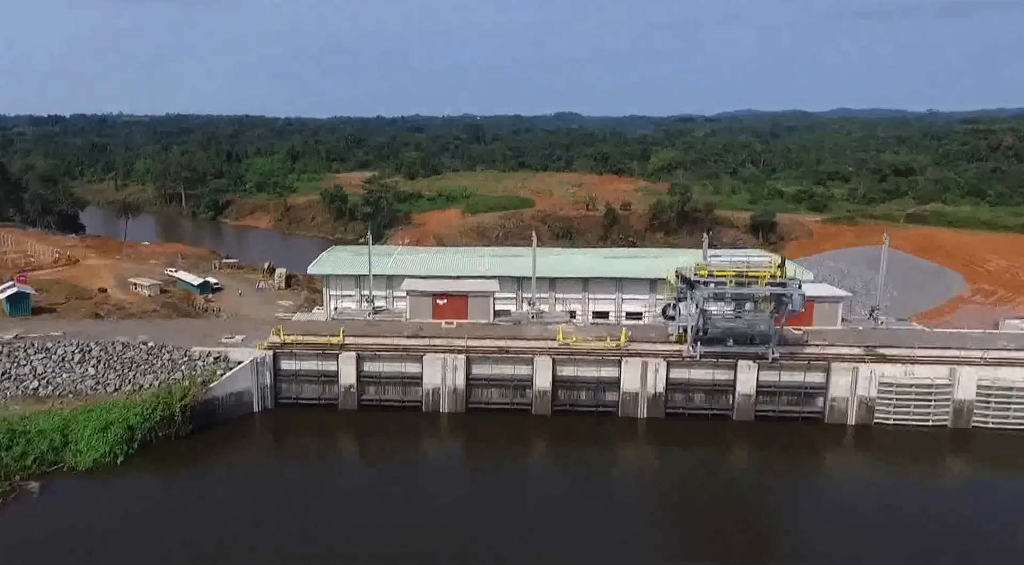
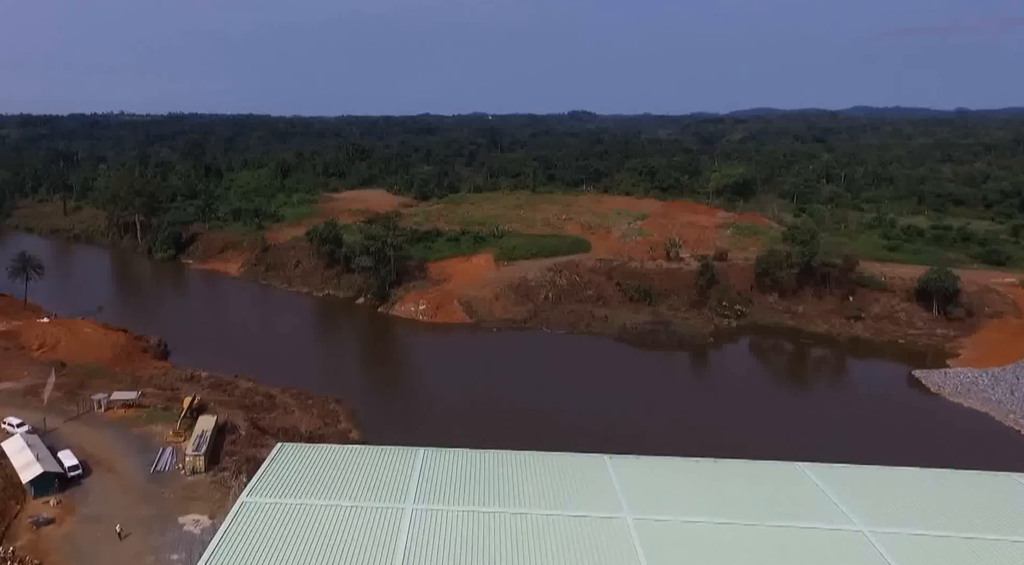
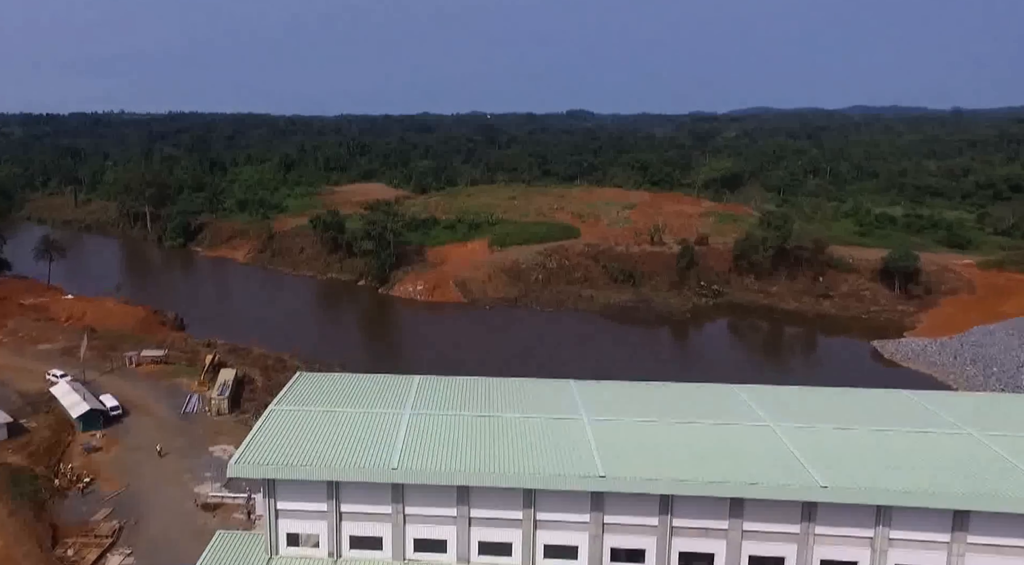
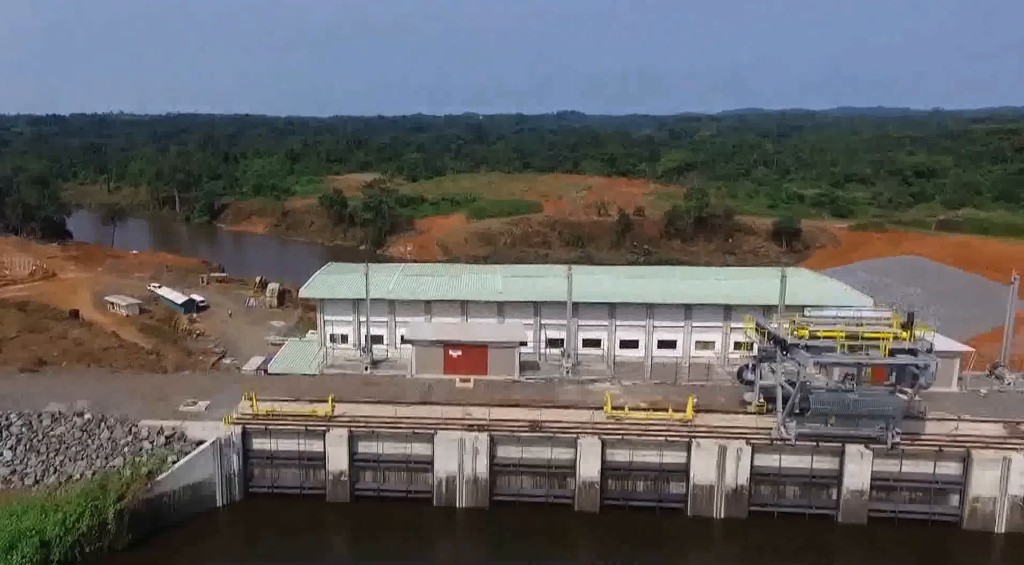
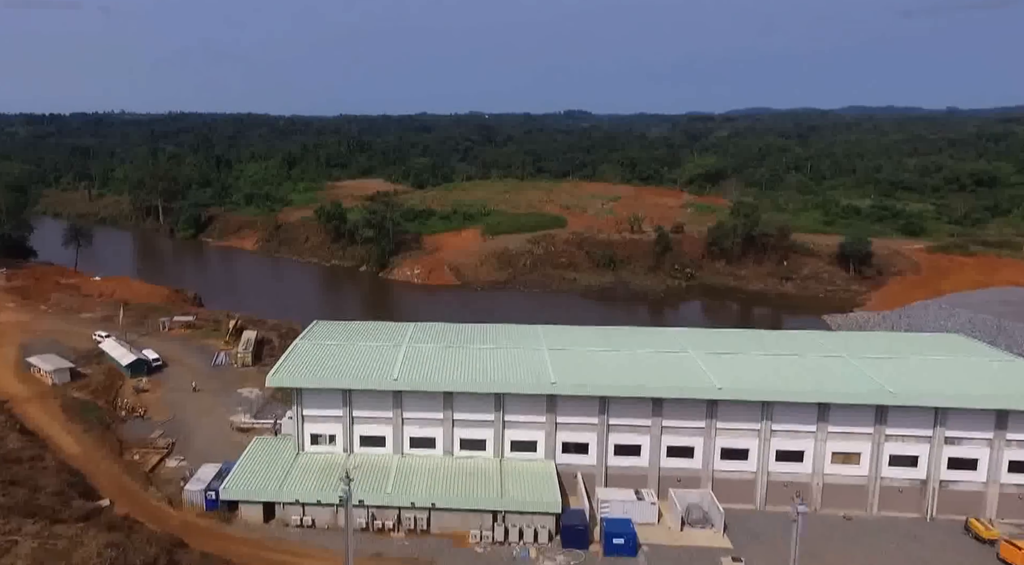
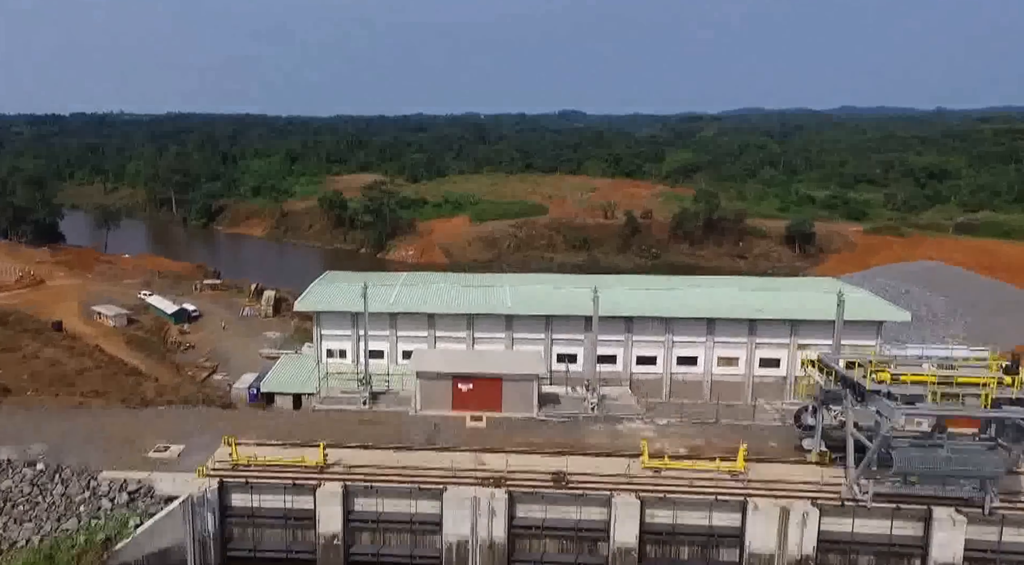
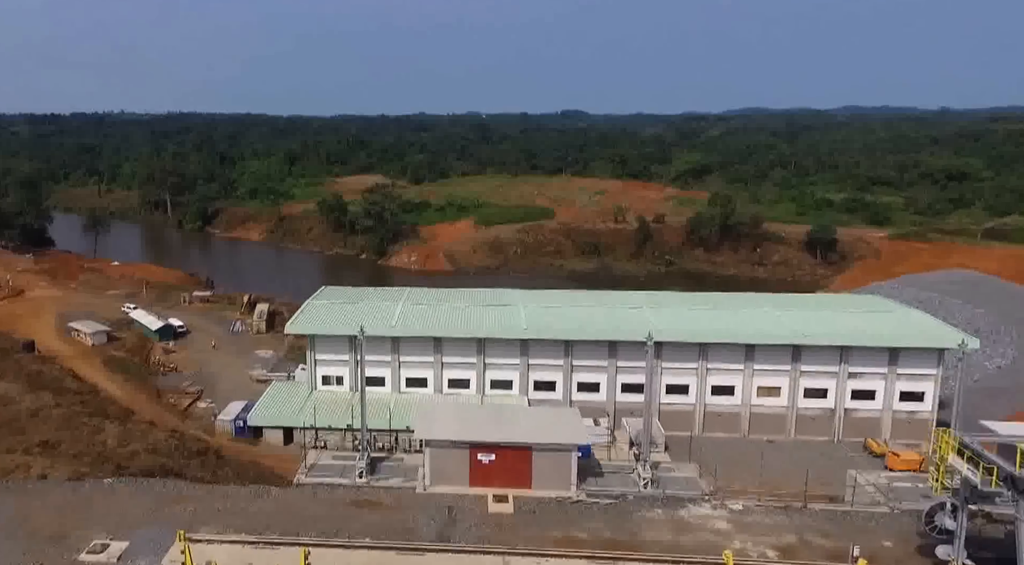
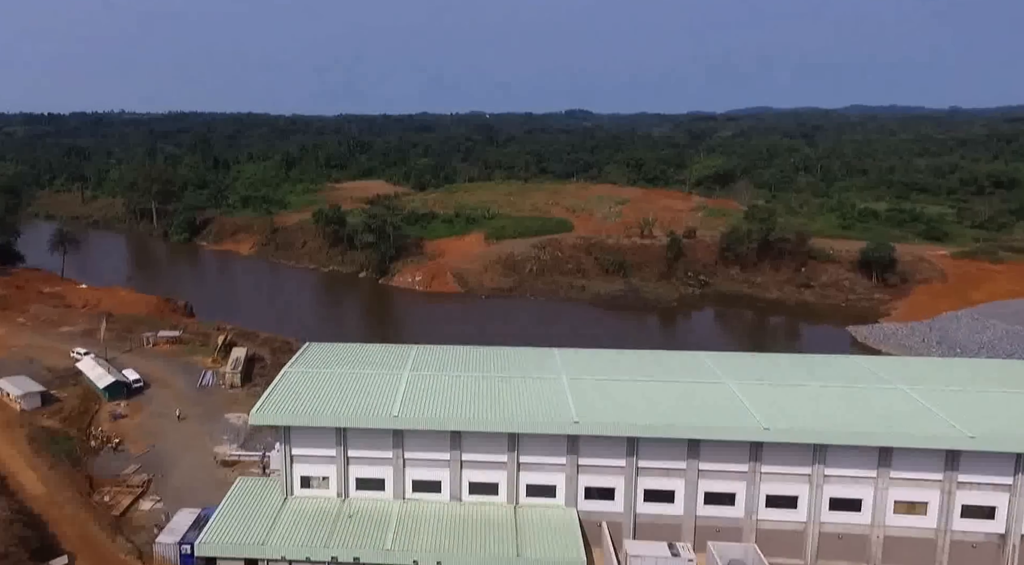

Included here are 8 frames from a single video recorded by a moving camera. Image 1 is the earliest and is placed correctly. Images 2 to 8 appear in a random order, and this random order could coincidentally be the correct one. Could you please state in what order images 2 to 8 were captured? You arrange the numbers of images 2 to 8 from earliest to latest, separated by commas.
4, 6, 7, 5, 8, 3, 2
